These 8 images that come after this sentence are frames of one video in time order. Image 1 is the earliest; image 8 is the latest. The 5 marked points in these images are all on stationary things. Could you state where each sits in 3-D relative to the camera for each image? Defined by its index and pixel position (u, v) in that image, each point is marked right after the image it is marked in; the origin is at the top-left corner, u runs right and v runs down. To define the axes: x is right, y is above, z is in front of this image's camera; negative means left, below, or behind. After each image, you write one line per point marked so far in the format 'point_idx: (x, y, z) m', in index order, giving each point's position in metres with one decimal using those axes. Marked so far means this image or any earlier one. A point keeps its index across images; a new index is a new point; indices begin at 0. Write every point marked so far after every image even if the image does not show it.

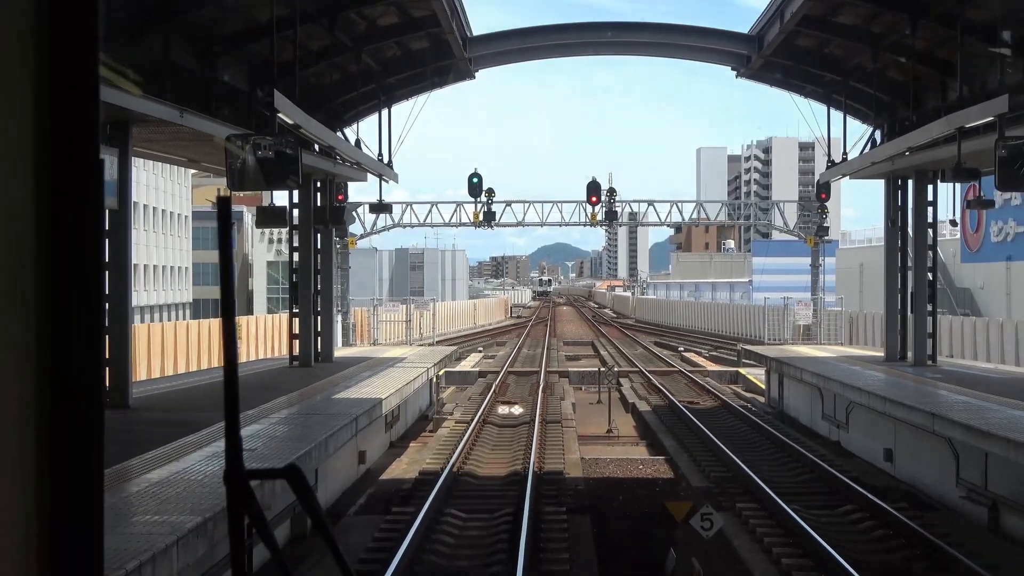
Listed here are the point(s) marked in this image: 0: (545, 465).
0: (+0.4, -2.3, +10.1) m
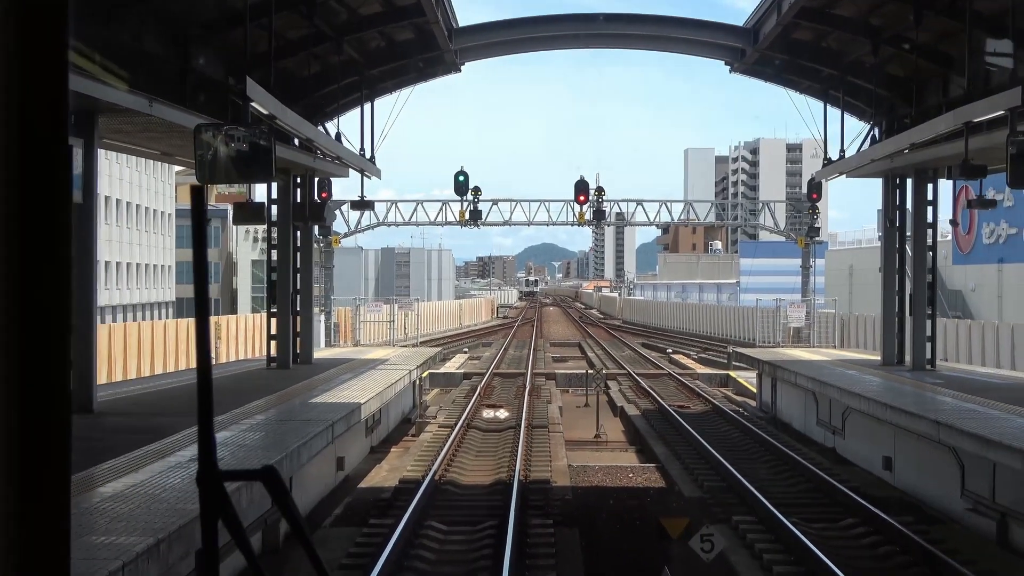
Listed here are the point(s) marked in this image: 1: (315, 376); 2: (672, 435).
0: (+0.2, -2.3, +9.7) m
1: (-3.0, -1.4, +11.9) m
2: (+2.7, -2.5, +12.7) m
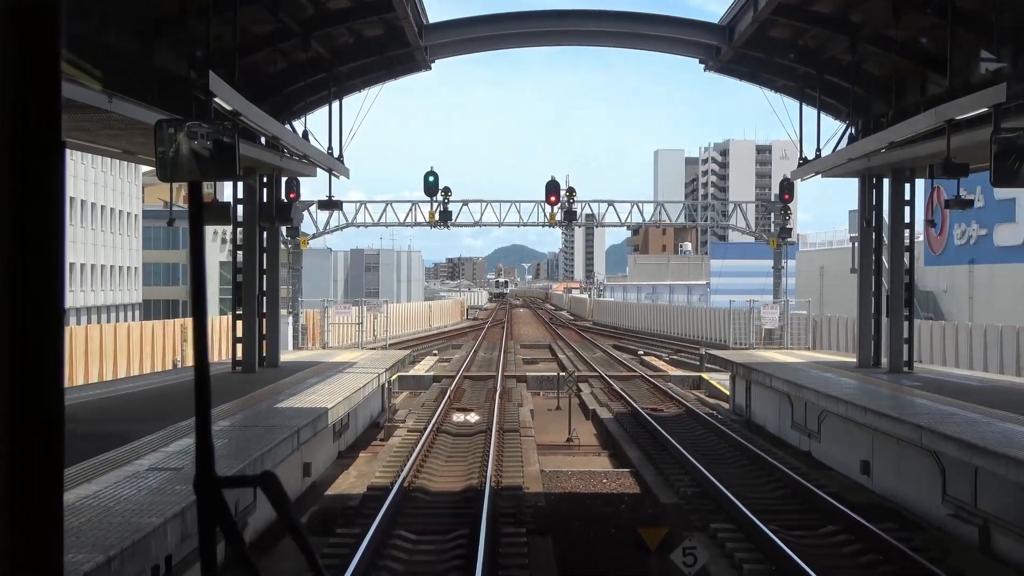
0: (-0.1, -2.4, +9.4) m
1: (-3.5, -1.4, +11.5) m
2: (+2.2, -2.5, +12.6) m
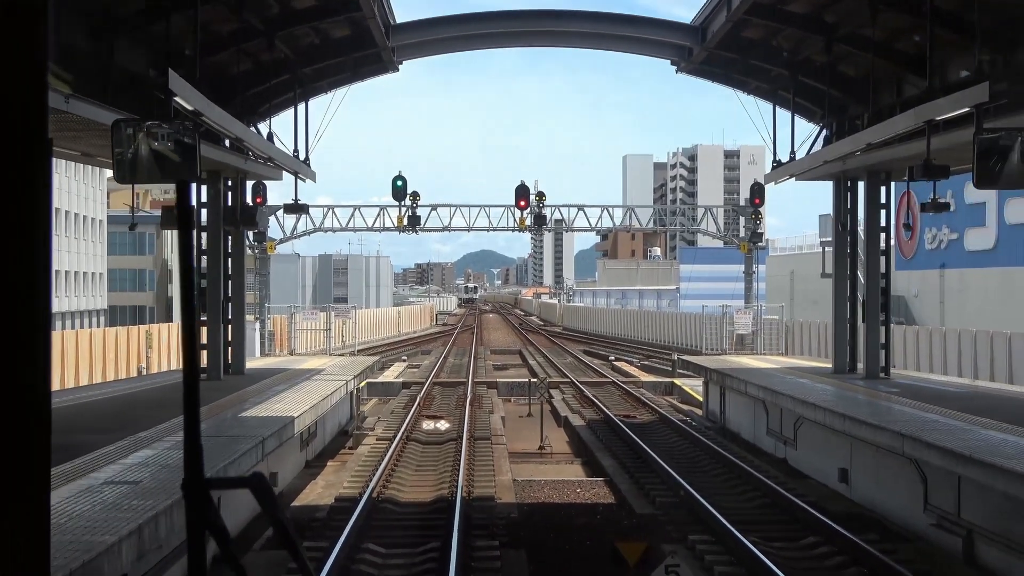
0: (-0.5, -2.4, +9.2) m
1: (-3.9, -1.5, +11.1) m
2: (+1.7, -2.6, +12.4) m
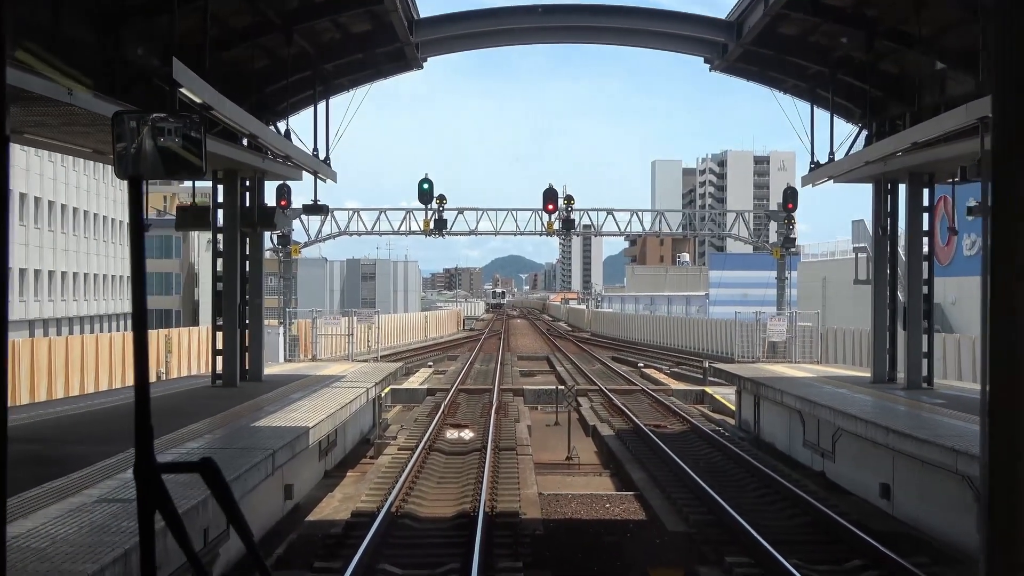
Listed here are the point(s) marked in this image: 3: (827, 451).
0: (-0.2, -2.5, +8.8) m
1: (-3.5, -1.5, +10.8) m
2: (+2.1, -2.7, +11.9) m
3: (+4.9, -2.5, +11.9) m
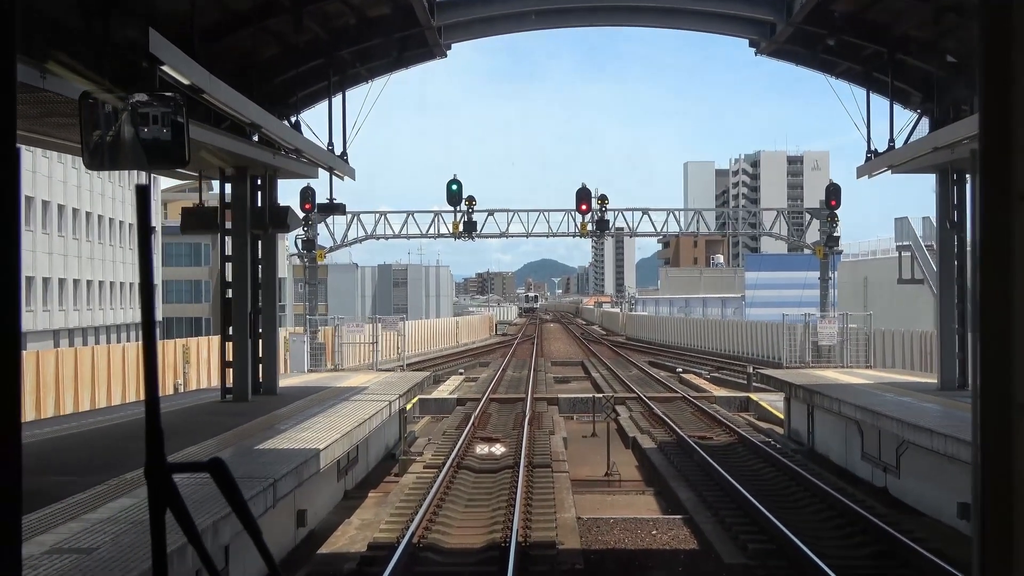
0: (+0.2, -2.5, +7.9) m
1: (-3.1, -1.6, +10.1) m
2: (+2.6, -2.7, +10.9) m
3: (+5.4, -2.5, +10.8) m
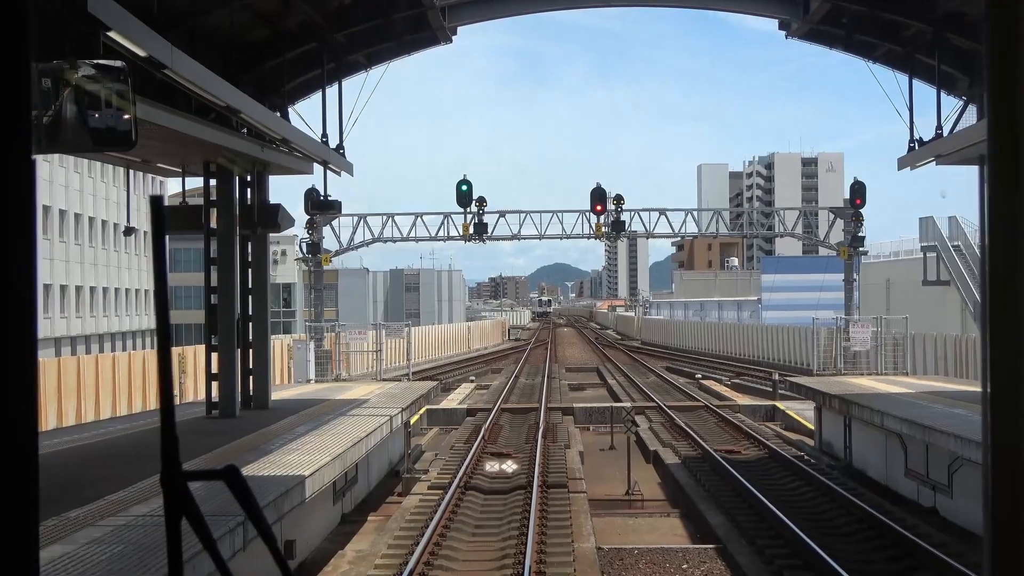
0: (+0.3, -2.5, +7.0) m
1: (-2.9, -1.7, +9.3) m
2: (+2.8, -2.7, +10.0) m
3: (+5.5, -2.5, +9.8) m
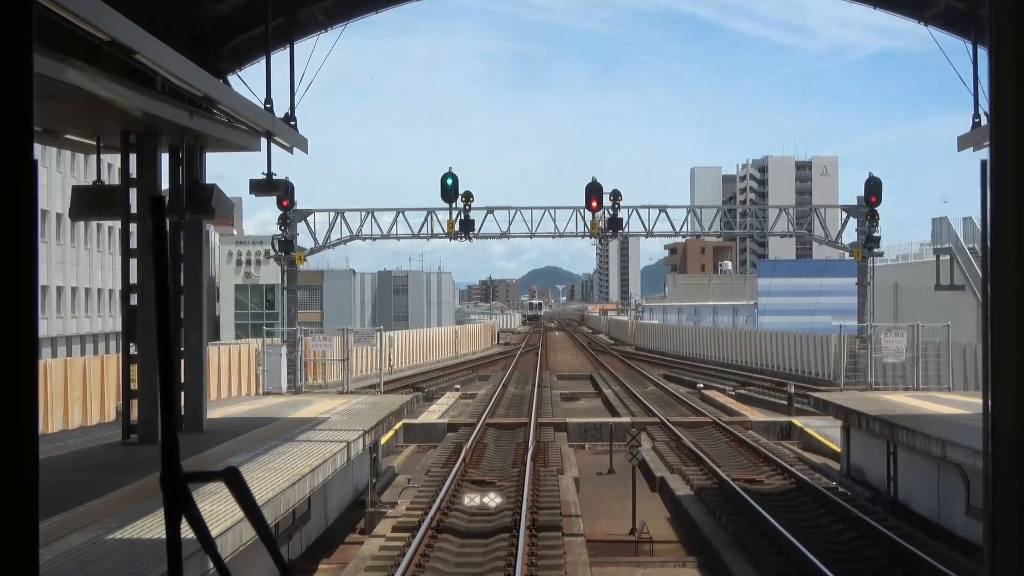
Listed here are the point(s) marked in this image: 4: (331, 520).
0: (+0.2, -2.5, +5.3) m
1: (-3.1, -1.6, +7.5) m
2: (+2.6, -2.7, +8.3) m
3: (+5.4, -2.6, +8.1) m
4: (-2.1, -2.8, +9.1) m
